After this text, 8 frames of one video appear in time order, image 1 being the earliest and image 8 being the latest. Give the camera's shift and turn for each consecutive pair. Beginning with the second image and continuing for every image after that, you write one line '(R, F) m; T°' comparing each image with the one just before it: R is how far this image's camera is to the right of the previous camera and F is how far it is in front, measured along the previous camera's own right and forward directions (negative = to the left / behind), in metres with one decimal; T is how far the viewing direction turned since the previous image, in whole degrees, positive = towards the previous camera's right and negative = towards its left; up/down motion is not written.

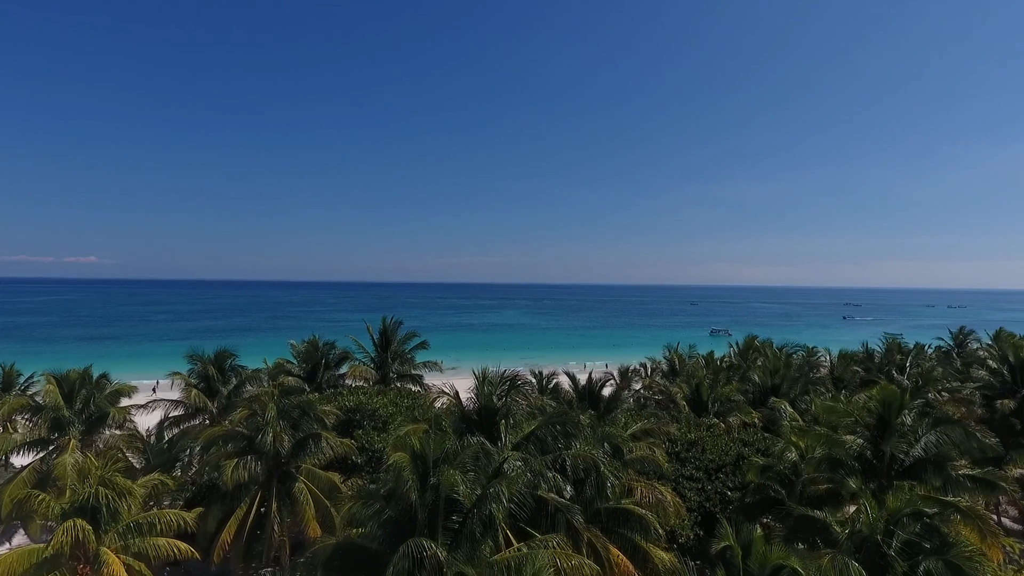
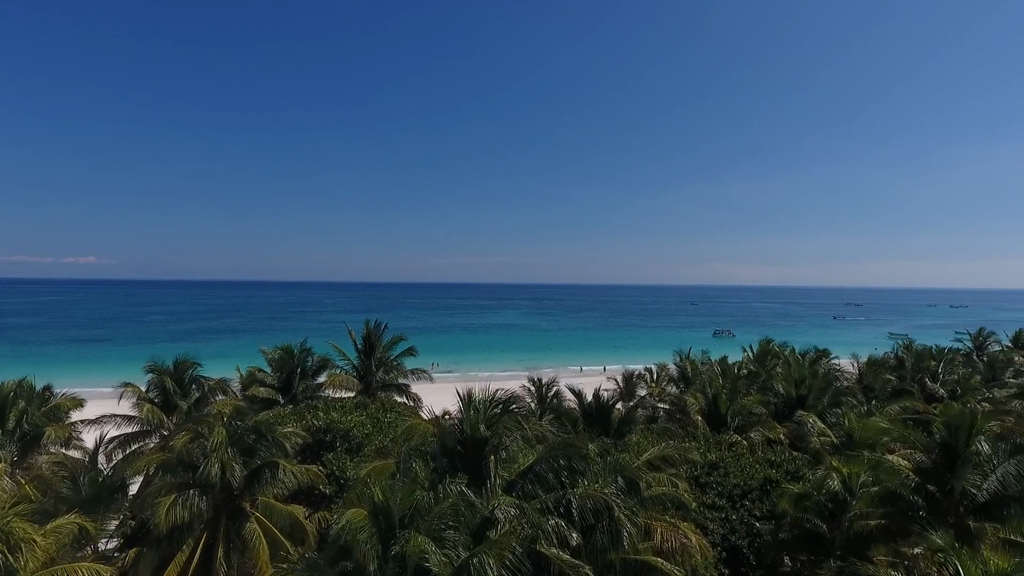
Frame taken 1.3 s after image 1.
(+0.1, +1.8) m; 0°
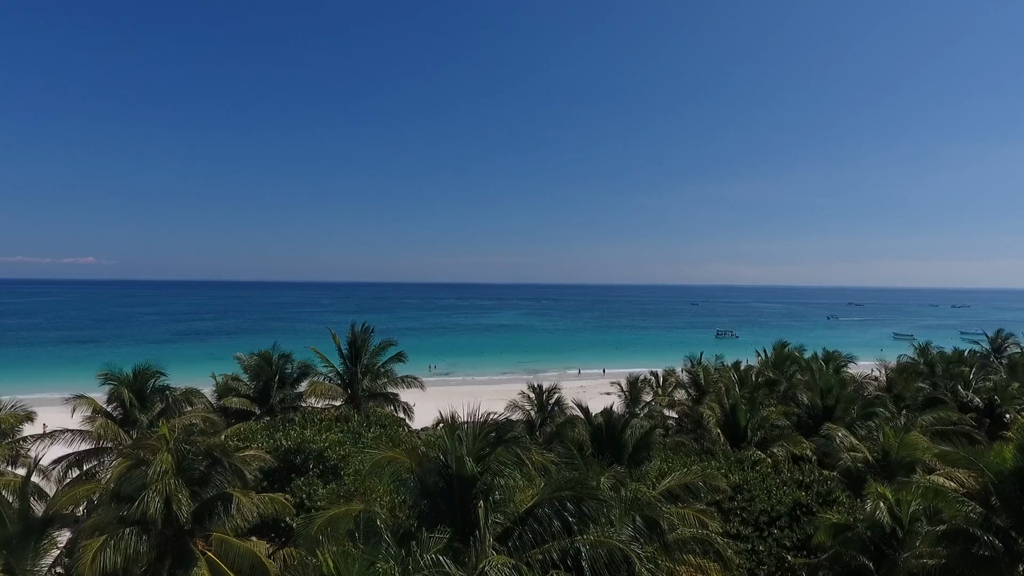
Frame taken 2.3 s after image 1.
(+0.1, +1.4) m; 0°
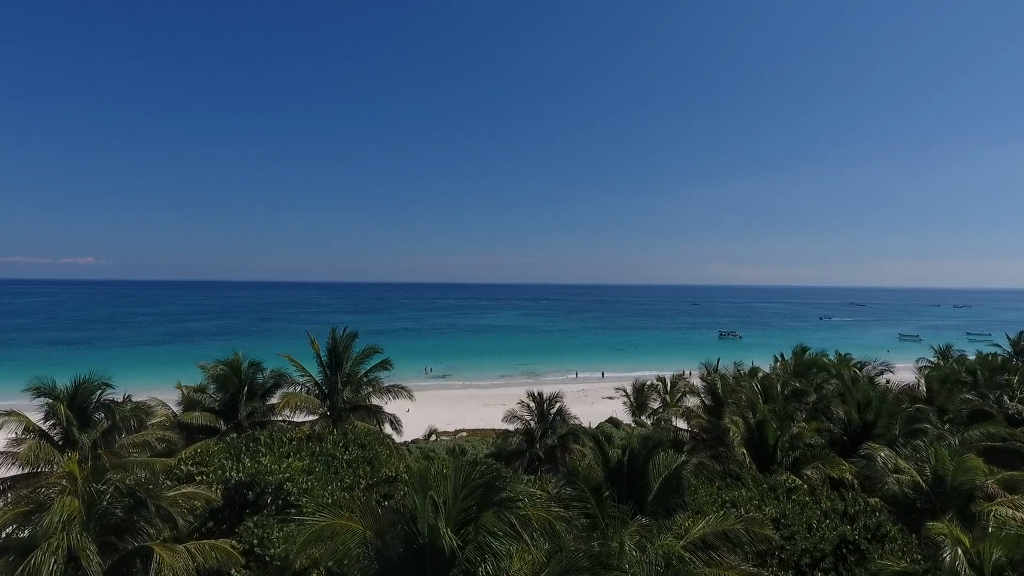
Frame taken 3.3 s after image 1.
(+0.1, +1.7) m; 0°
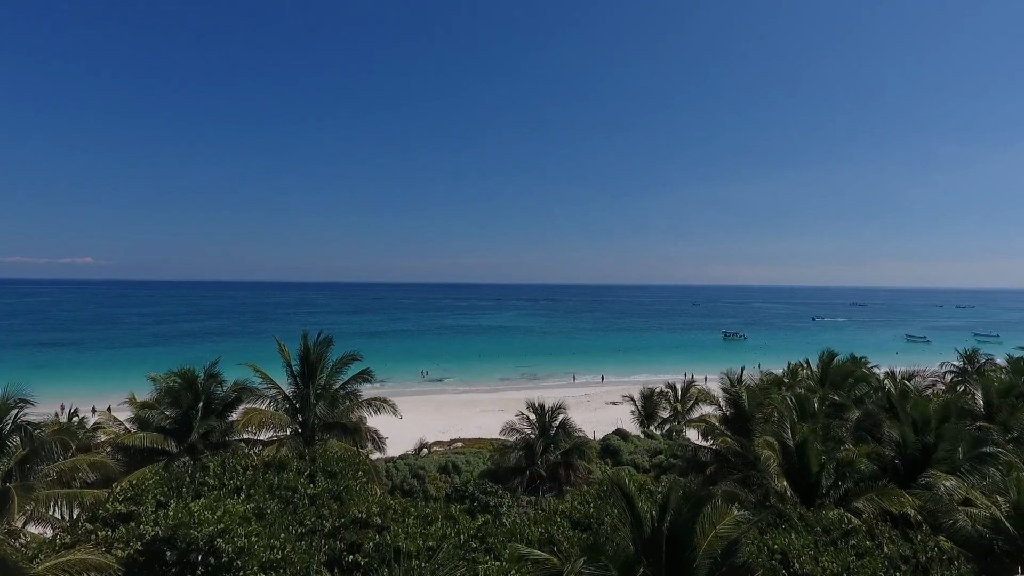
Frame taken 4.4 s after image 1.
(0.0, +1.9) m; 0°
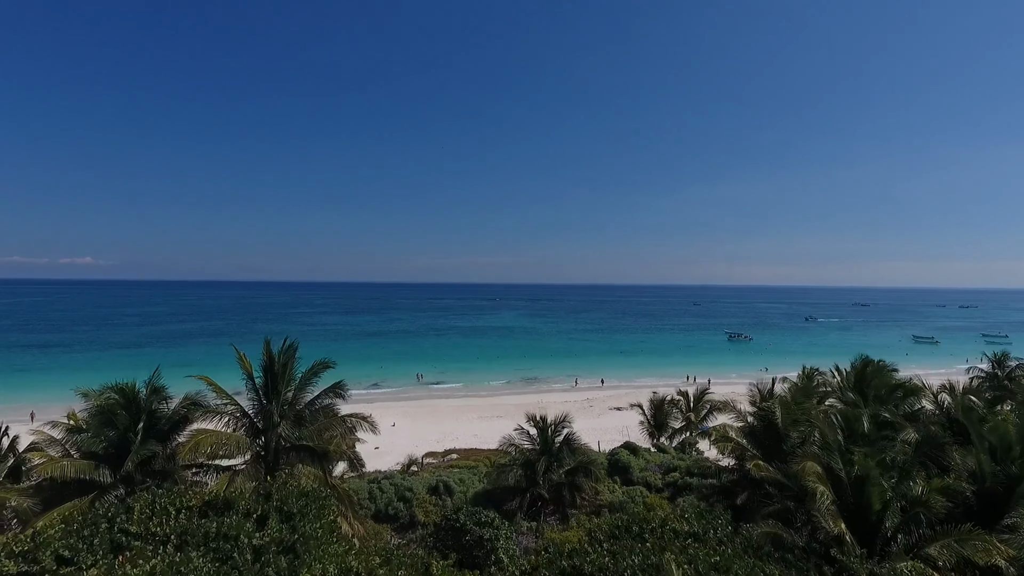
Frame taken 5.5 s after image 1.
(0.0, +1.9) m; 0°
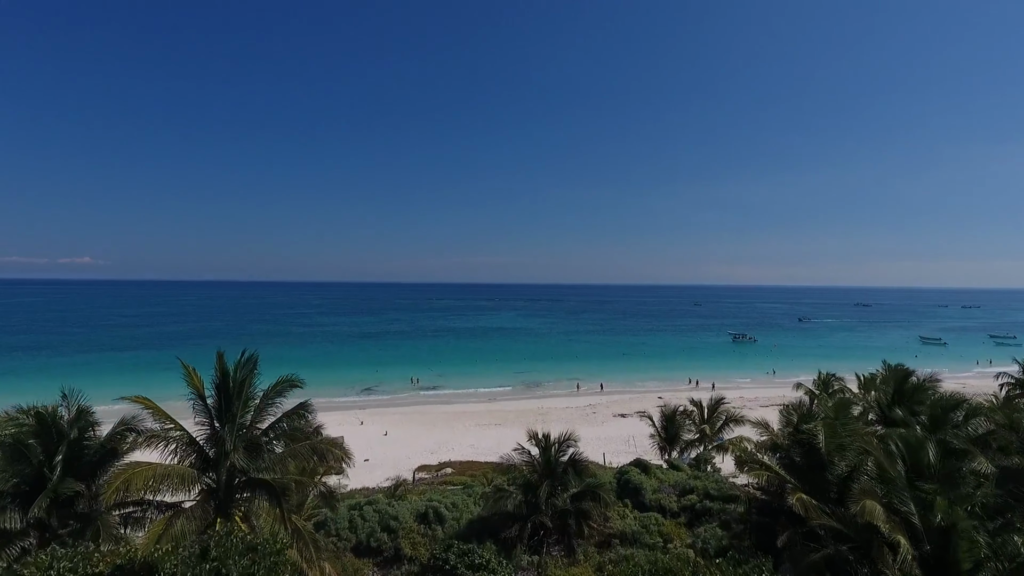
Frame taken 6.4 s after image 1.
(0.0, +1.8) m; 0°
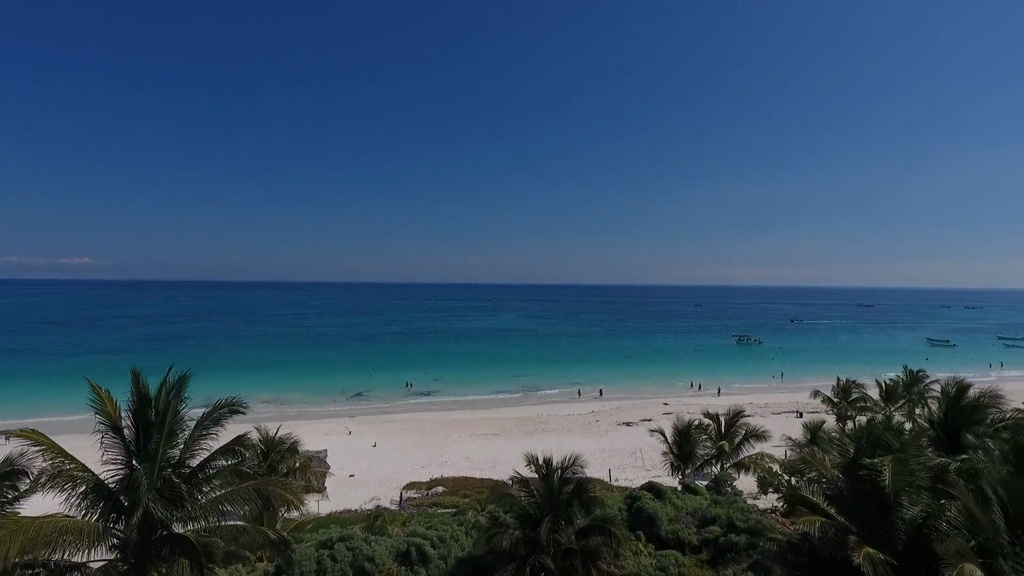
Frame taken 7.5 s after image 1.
(+0.1, +2.0) m; 0°
